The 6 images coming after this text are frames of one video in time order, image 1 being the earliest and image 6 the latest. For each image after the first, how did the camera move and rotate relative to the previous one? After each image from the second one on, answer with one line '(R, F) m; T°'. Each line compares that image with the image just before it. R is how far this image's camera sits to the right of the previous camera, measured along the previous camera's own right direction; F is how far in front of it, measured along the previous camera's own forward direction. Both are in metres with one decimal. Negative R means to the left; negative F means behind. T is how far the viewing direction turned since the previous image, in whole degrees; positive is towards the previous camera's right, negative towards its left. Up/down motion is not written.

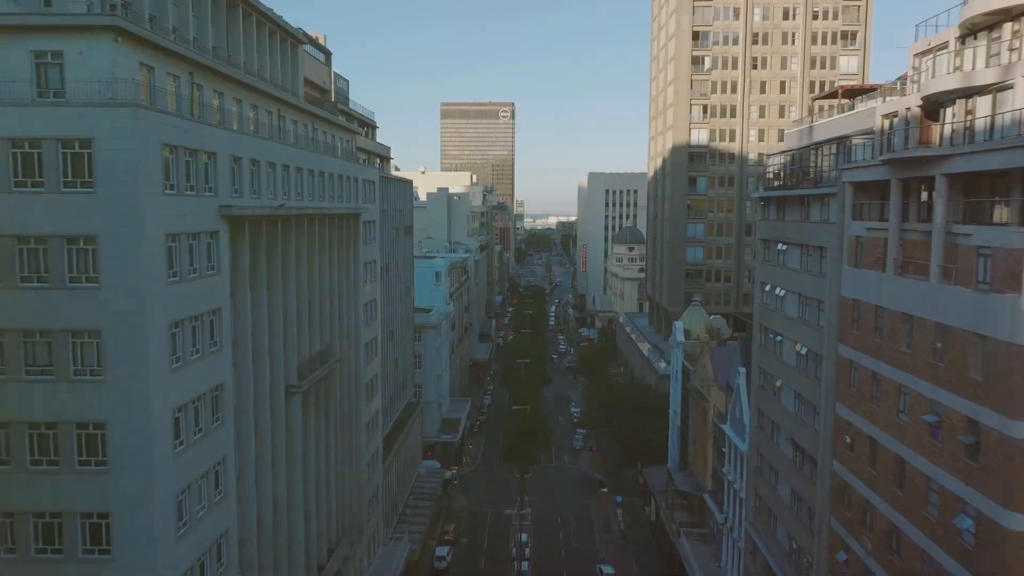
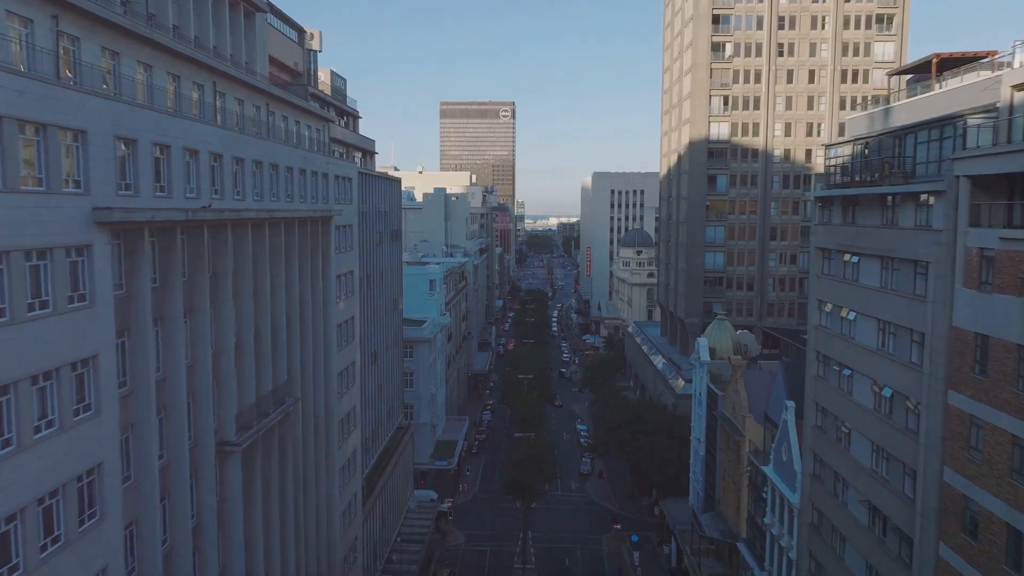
(-0.1, +8.0) m; 0°
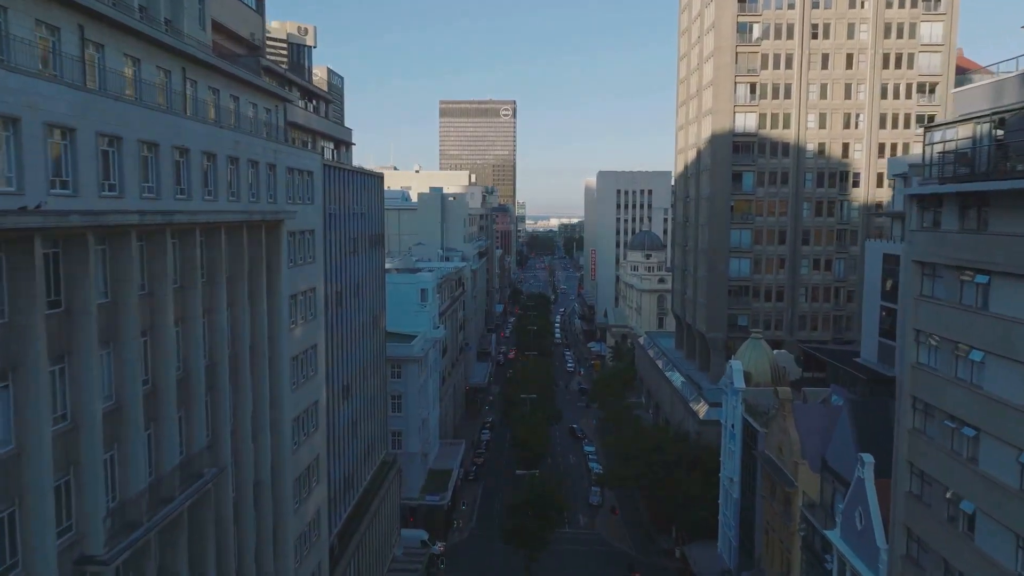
(0.0, +8.7) m; 0°
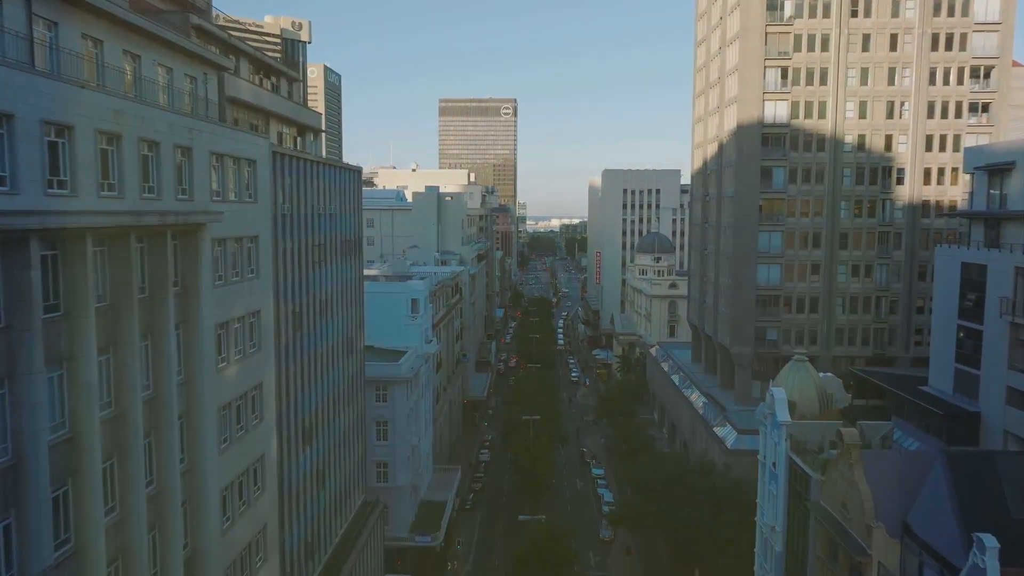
(0.0, +8.0) m; 0°
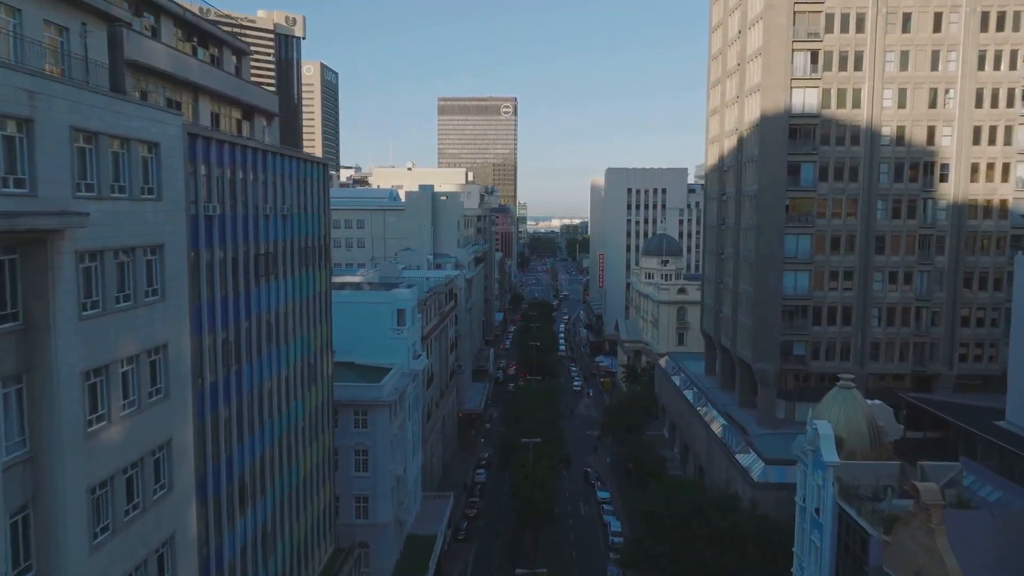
(+0.2, +6.8) m; 0°
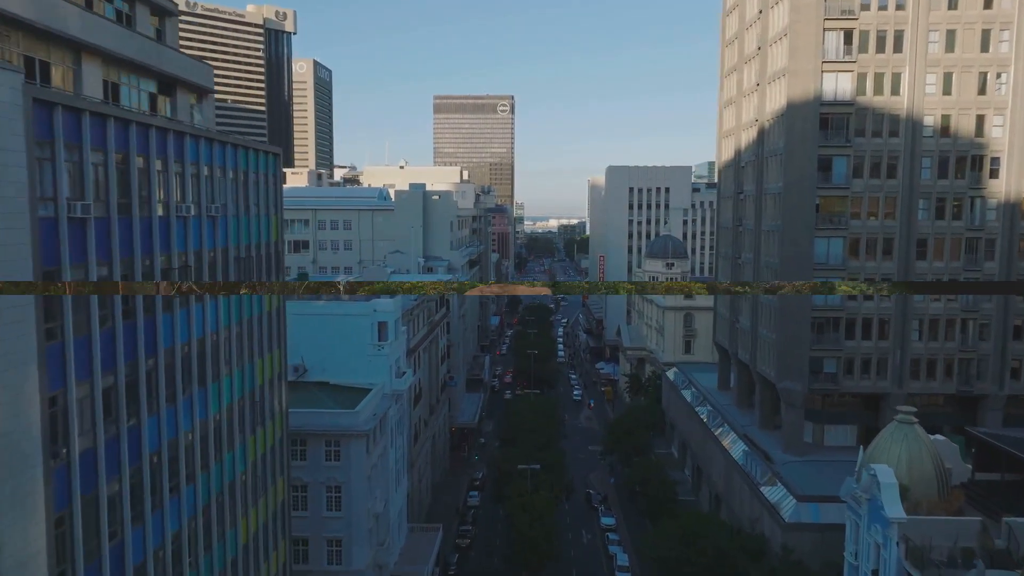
(+0.1, +6.6) m; 0°
